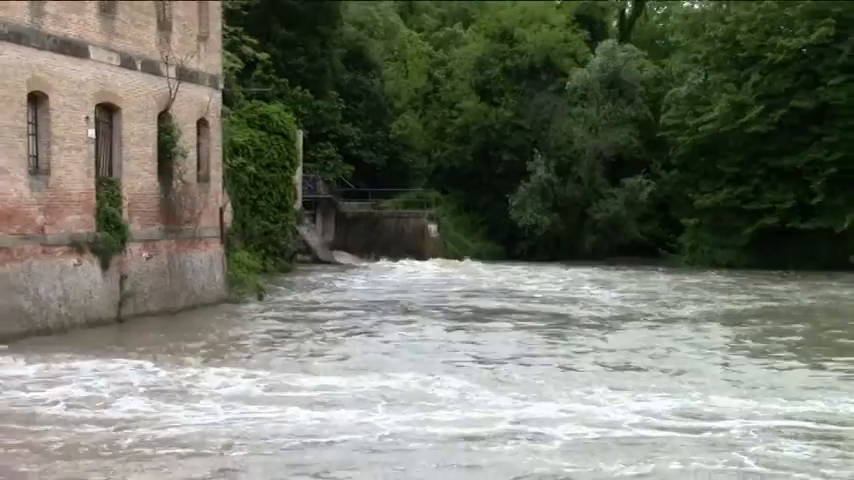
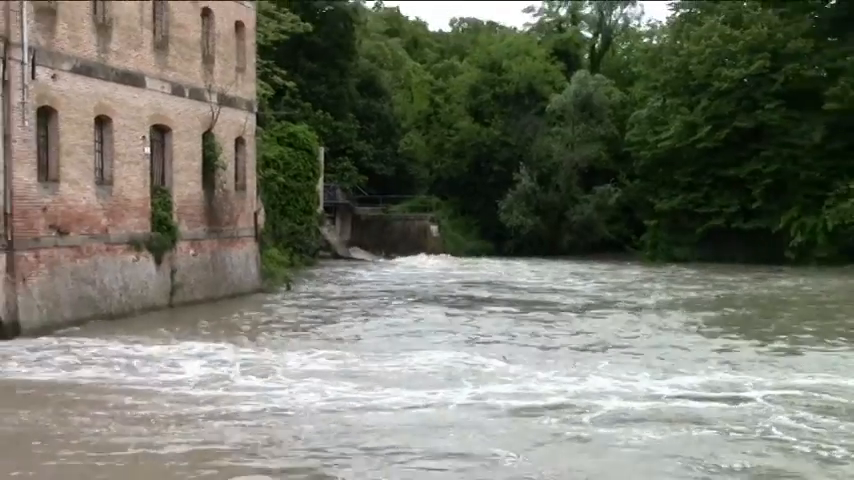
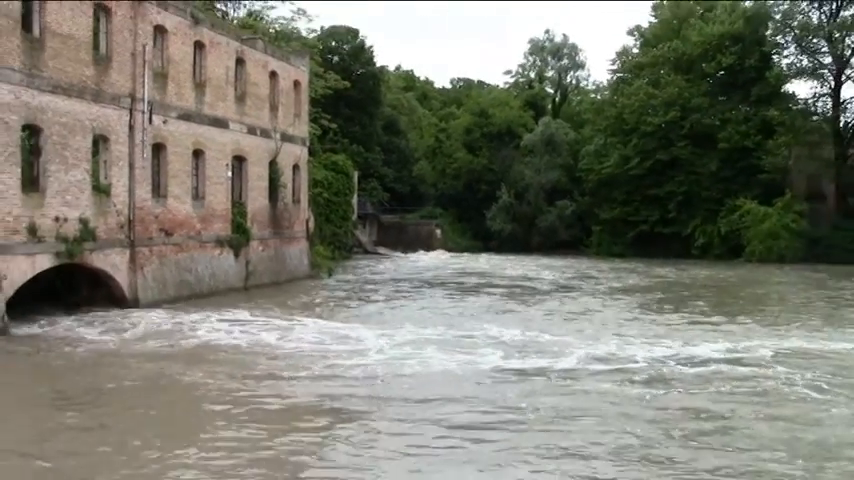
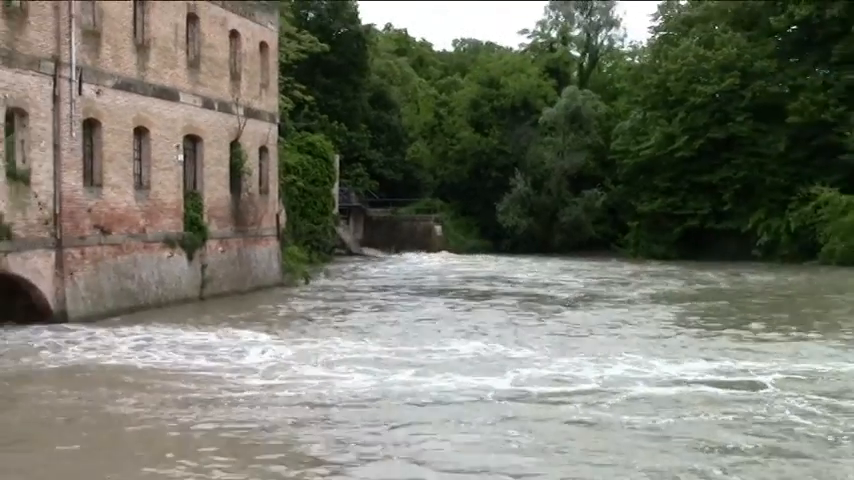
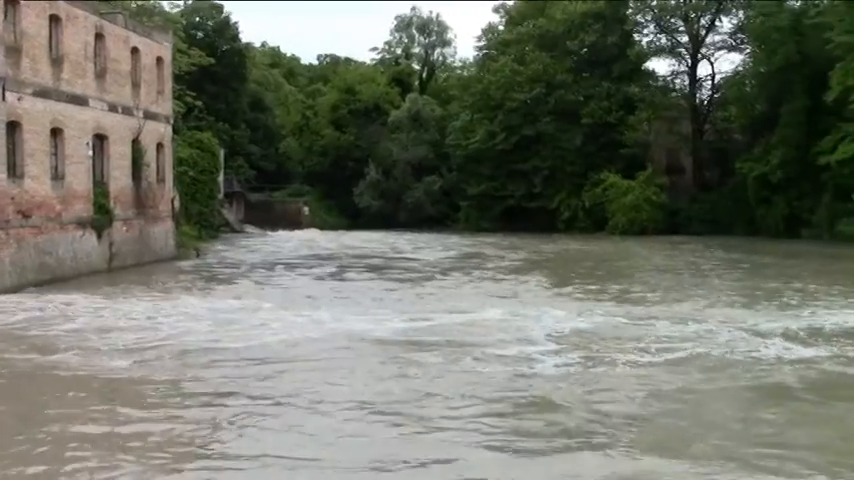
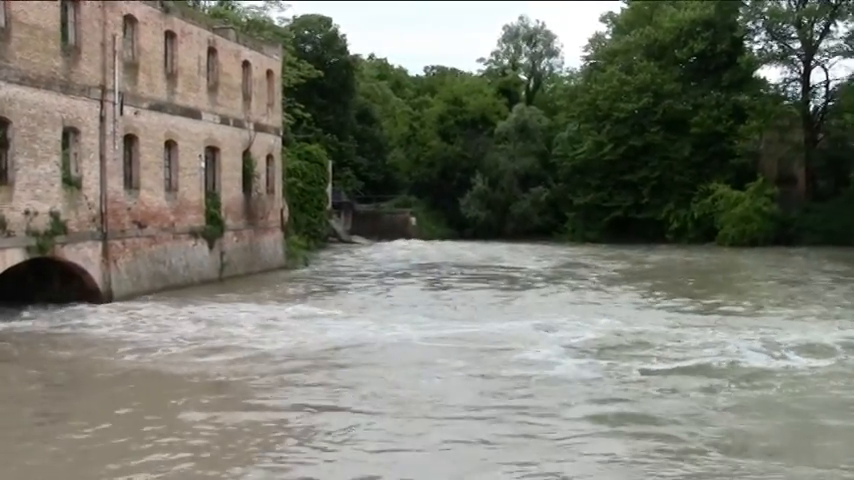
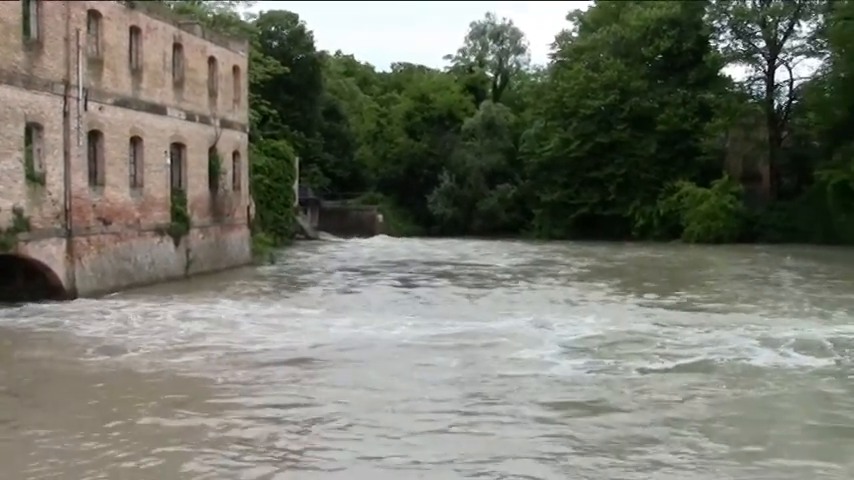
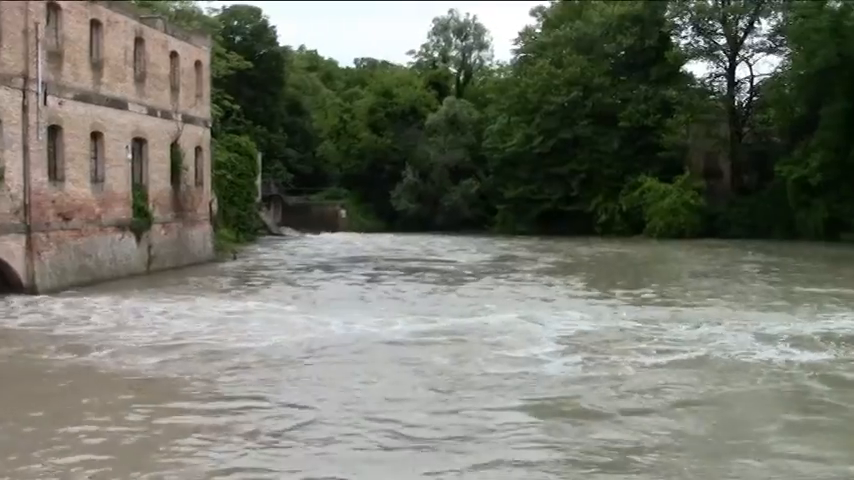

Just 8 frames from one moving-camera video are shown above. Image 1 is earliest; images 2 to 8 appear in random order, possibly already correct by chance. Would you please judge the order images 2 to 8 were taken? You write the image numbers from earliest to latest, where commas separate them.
2, 4, 3, 6, 7, 8, 5
